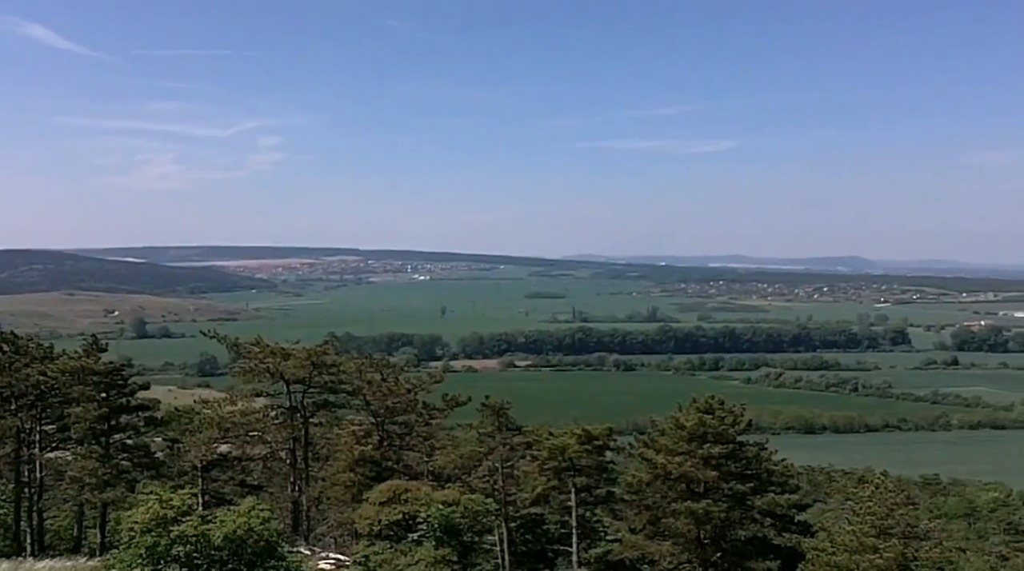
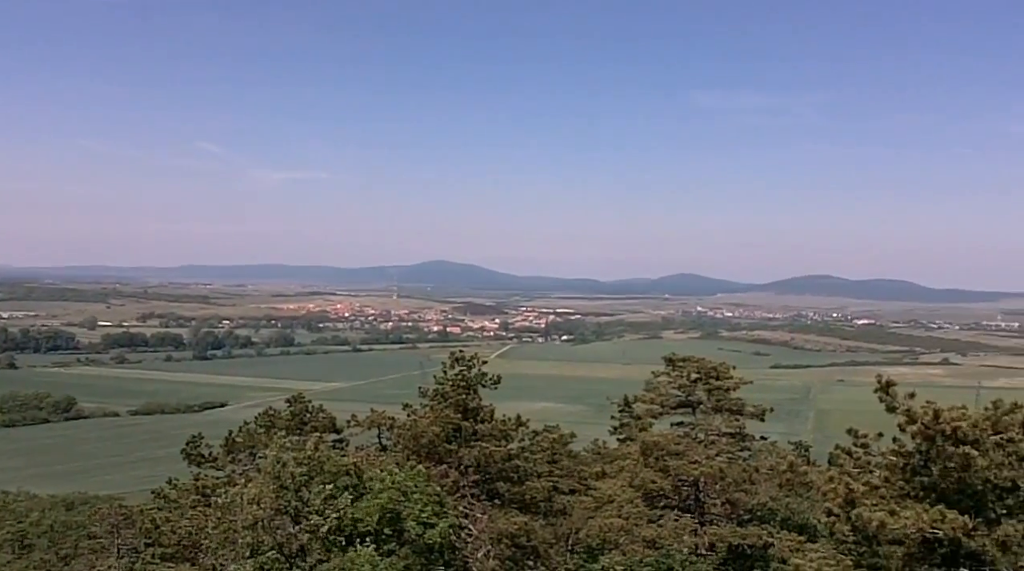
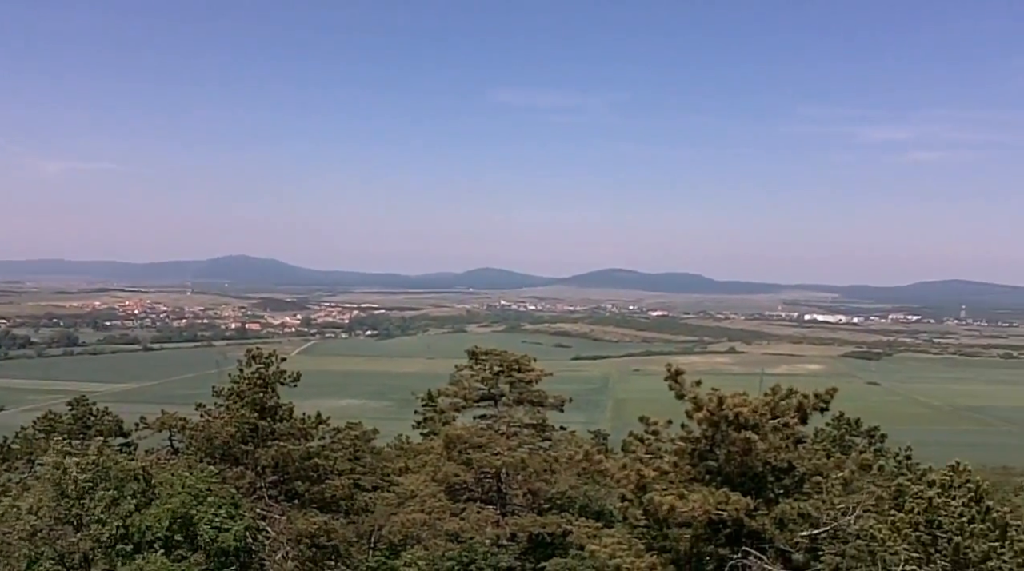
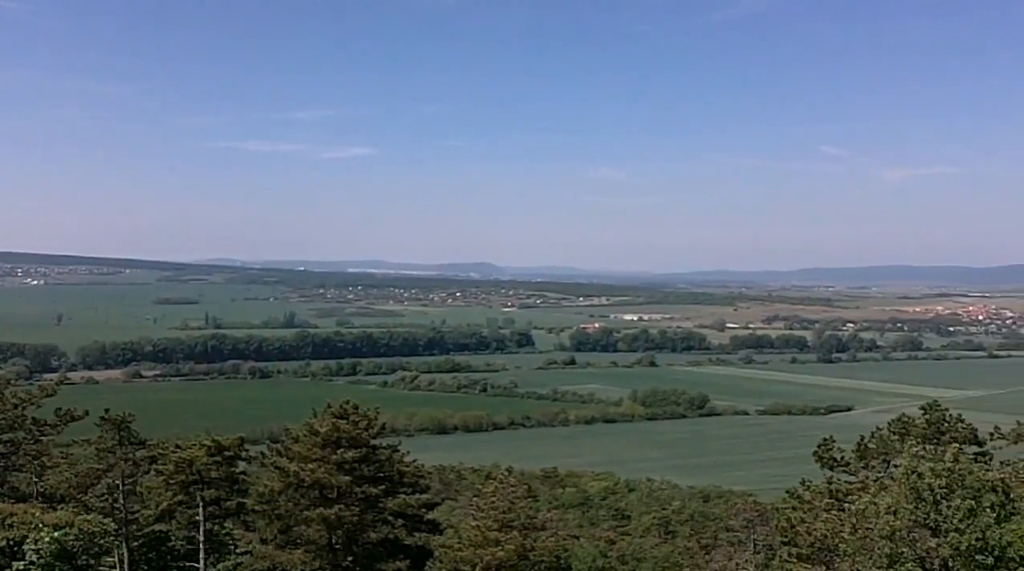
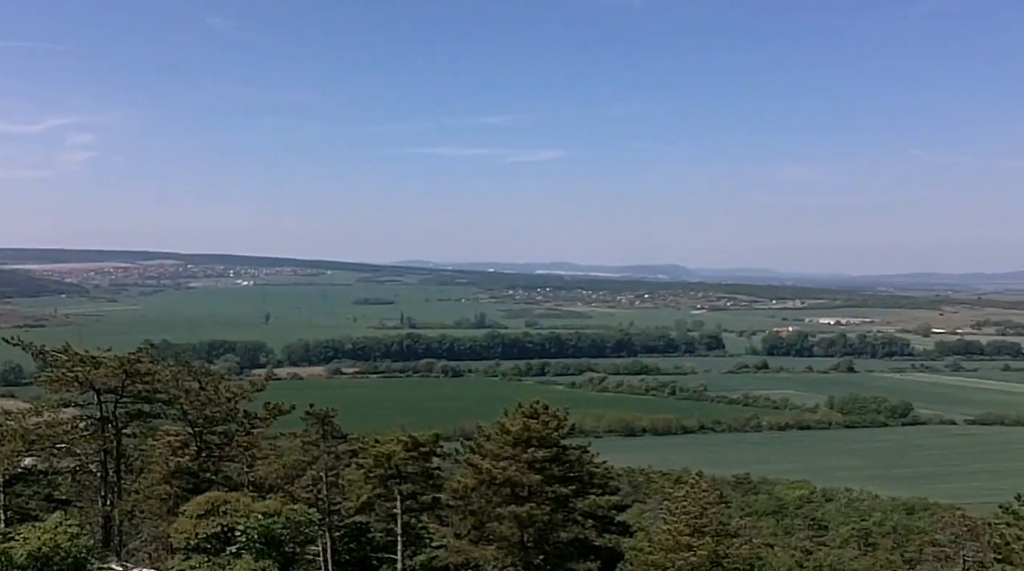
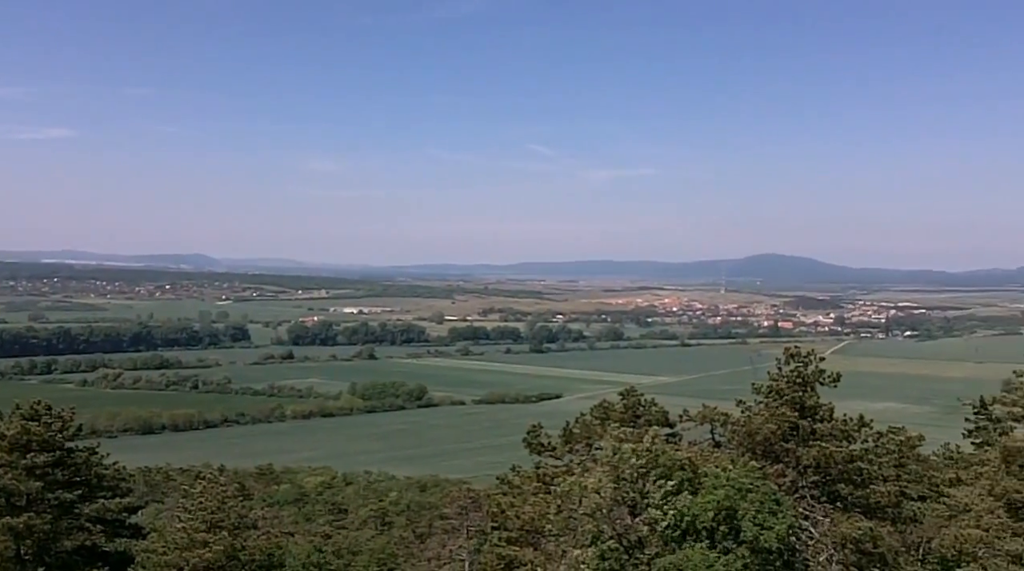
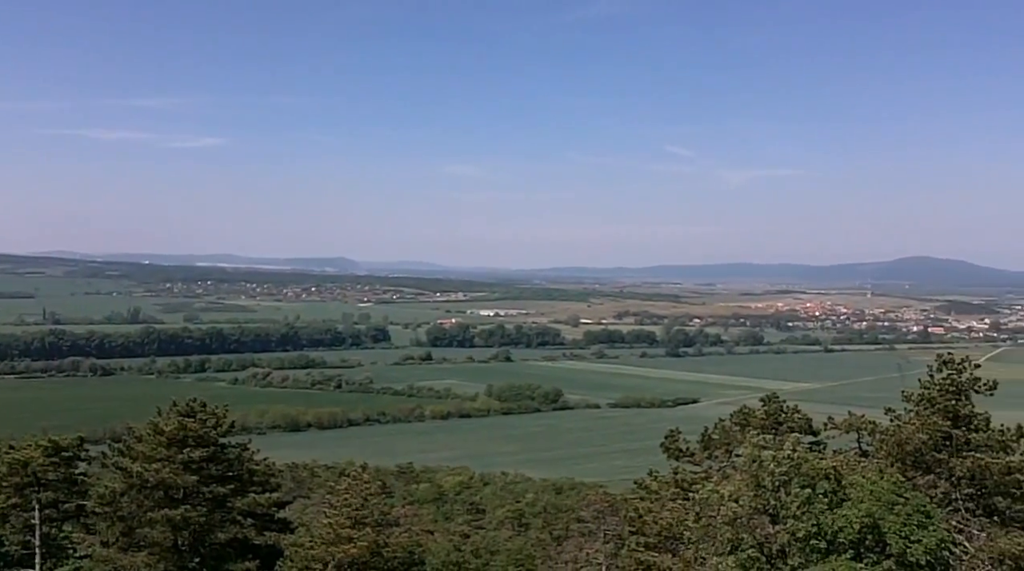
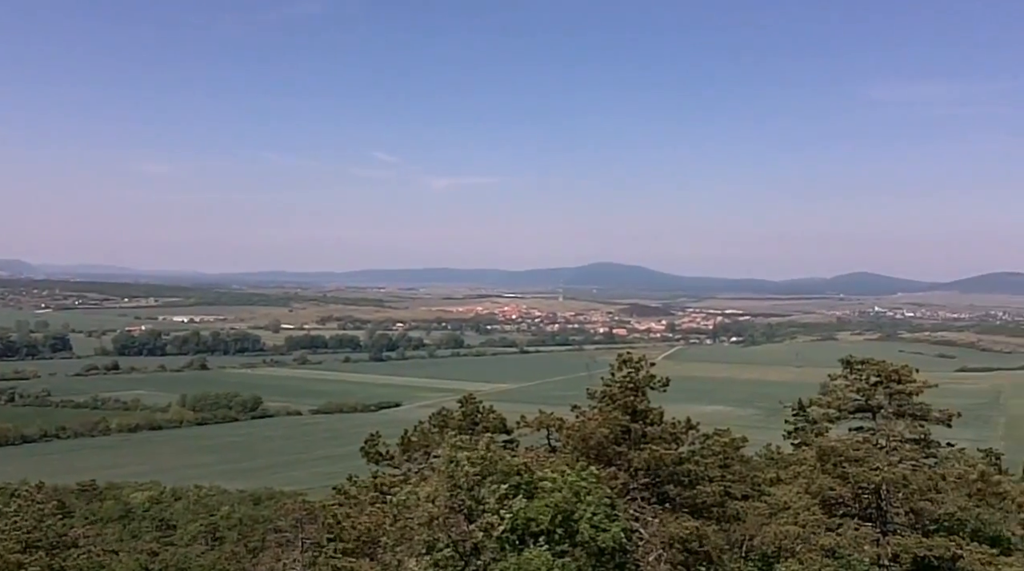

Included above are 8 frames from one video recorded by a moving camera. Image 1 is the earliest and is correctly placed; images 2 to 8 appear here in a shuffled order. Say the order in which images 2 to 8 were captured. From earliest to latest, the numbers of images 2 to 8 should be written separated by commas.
5, 4, 7, 6, 8, 2, 3
